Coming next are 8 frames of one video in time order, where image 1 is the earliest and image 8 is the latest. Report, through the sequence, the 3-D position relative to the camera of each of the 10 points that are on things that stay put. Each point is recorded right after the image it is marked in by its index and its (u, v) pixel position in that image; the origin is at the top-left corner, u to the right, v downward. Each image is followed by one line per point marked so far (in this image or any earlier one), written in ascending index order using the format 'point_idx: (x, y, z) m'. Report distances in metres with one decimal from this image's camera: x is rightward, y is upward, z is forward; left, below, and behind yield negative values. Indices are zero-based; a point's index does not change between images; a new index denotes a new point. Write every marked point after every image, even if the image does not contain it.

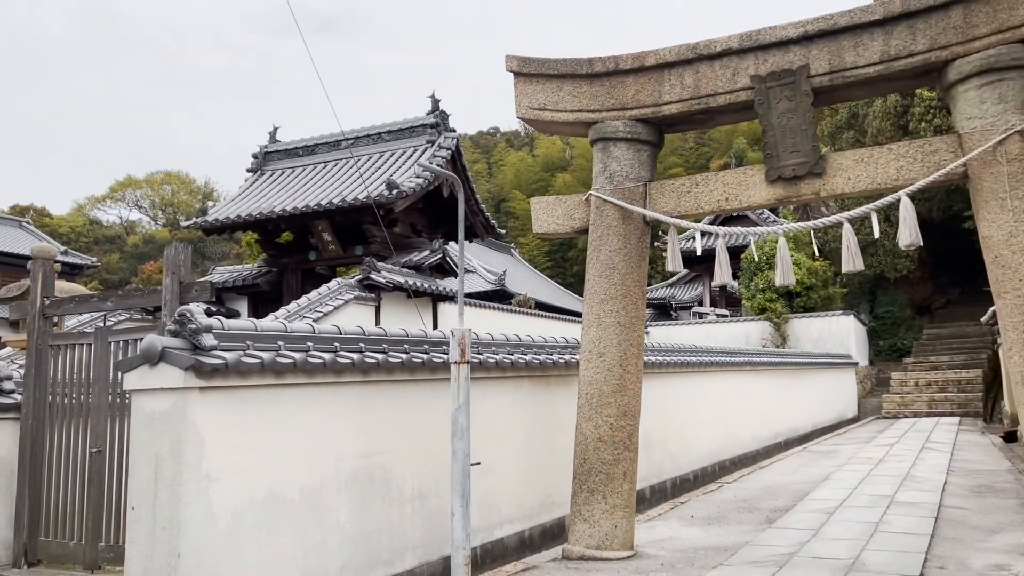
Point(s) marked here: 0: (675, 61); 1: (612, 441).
0: (+1.0, +1.4, +5.1) m
1: (+0.6, -0.9, +5.1) m
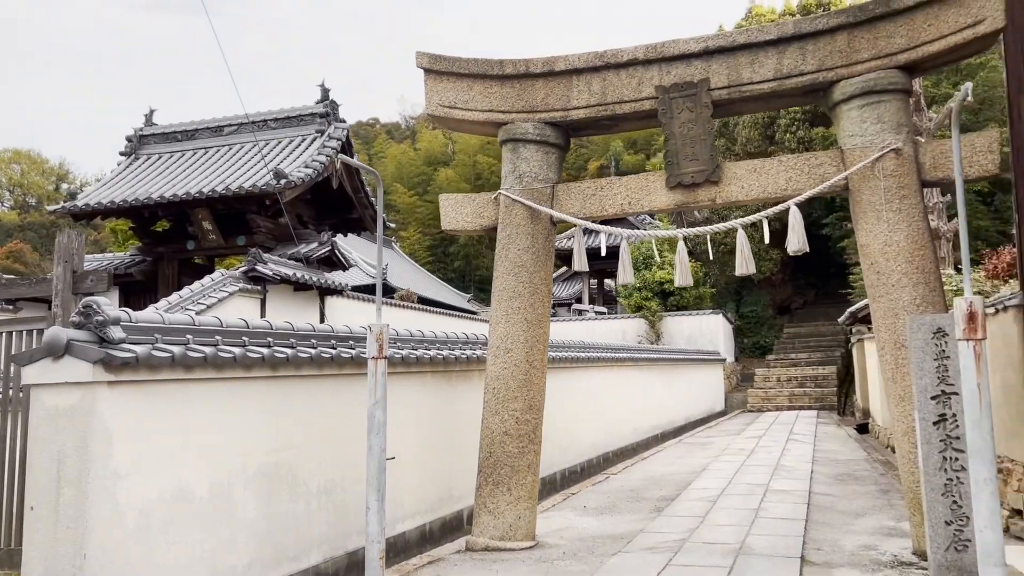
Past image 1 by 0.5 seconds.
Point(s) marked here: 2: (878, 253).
0: (+0.4, +1.4, +5.3) m
1: (0.0, -0.9, +5.2) m
2: (+2.0, +0.2, +4.7) m
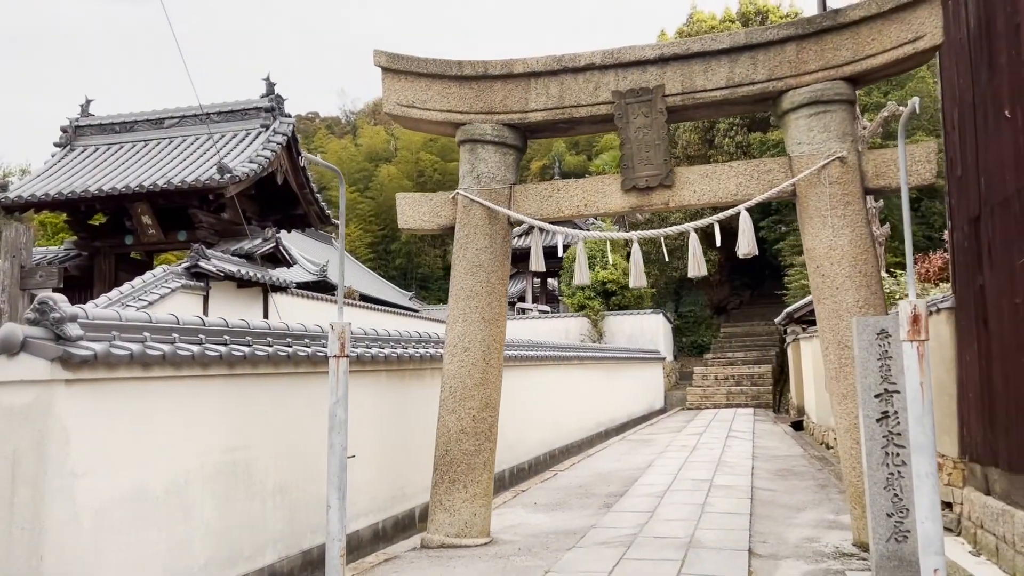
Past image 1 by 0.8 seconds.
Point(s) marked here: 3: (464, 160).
0: (+0.2, +1.4, +5.4) m
1: (-0.2, -0.9, +5.3) m
2: (+1.8, +0.2, +4.9) m
3: (-0.3, +0.8, +5.6) m
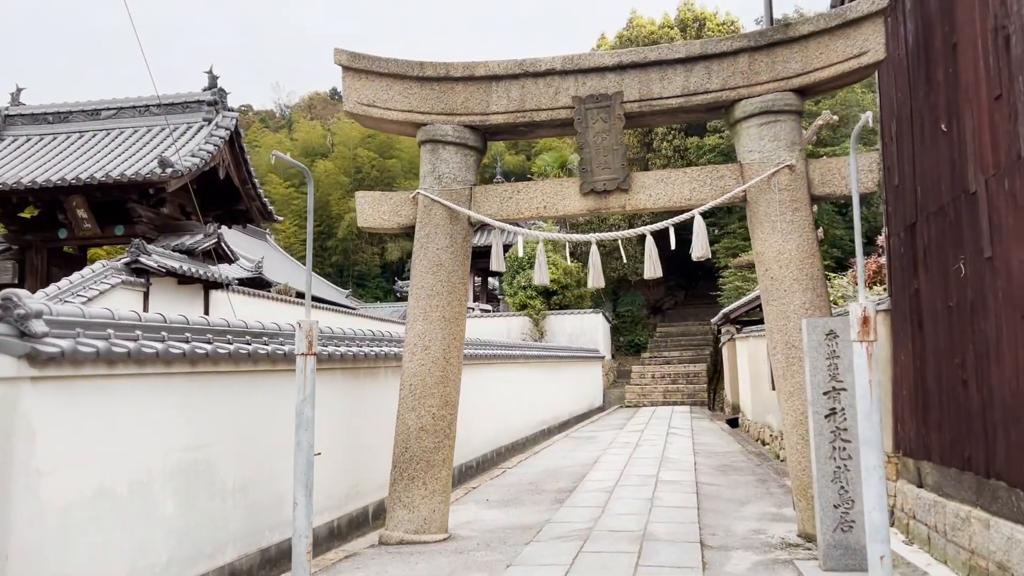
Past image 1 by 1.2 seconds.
0: (-0.1, +1.4, +5.5) m
1: (-0.5, -0.9, +5.3) m
2: (+1.6, +0.2, +5.1) m
3: (-0.6, +0.8, +5.6) m
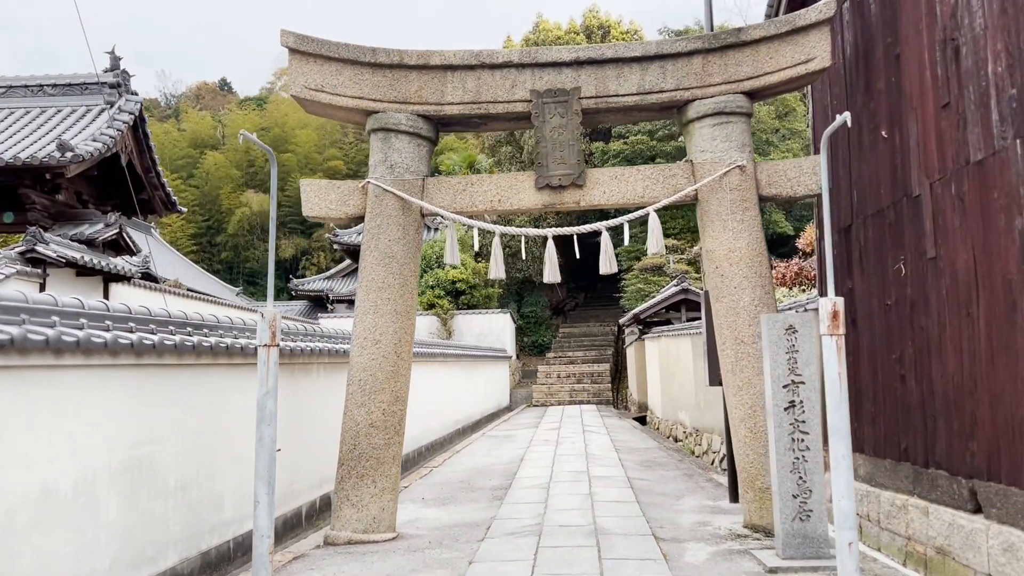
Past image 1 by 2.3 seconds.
0: (-0.3, +1.4, +5.4) m
1: (-0.8, -0.8, +5.2) m
2: (+1.3, +0.2, +5.3) m
3: (-0.9, +0.9, +5.5) m
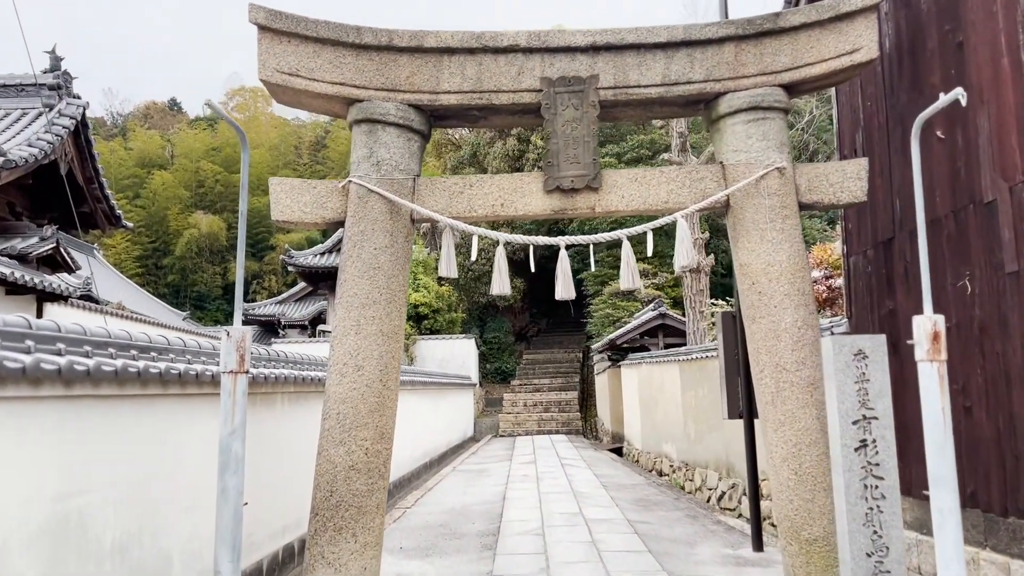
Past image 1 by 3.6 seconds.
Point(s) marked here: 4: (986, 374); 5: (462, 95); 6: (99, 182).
0: (-0.3, +1.3, +4.7) m
1: (-0.7, -0.9, +4.4) m
2: (+1.3, +0.1, +4.6) m
3: (-0.8, +0.8, +4.7) m
4: (+2.3, -0.4, +4.2) m
5: (-0.3, +1.1, +4.7) m
6: (-5.4, +1.4, +11.3) m
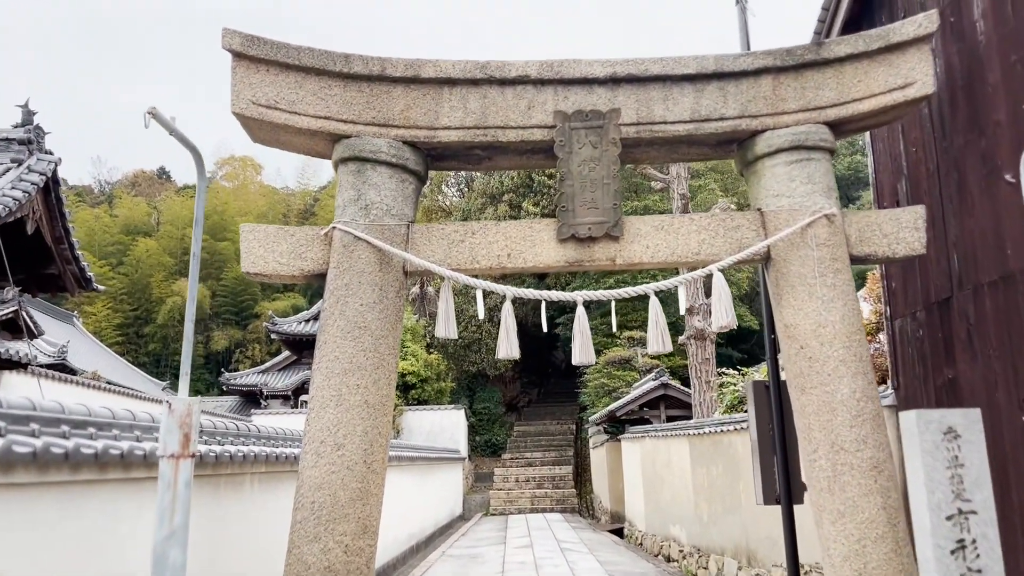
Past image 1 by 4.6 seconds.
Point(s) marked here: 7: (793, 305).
0: (-0.3, +1.0, +4.1) m
1: (-0.7, -1.2, +3.6) m
2: (+1.4, -0.2, +3.9) m
3: (-0.8, +0.5, +4.1) m
4: (+2.4, -0.7, +3.5) m
5: (-0.2, +0.8, +4.1) m
6: (-5.5, +0.6, +10.6) m
7: (+1.3, -0.1, +4.0) m
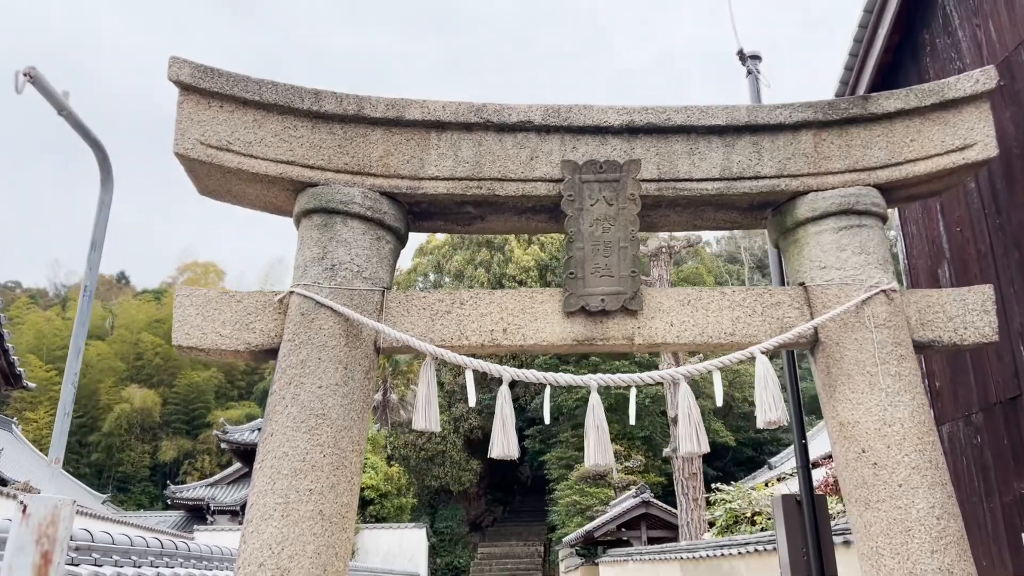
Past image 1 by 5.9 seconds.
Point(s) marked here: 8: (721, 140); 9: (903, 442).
0: (-0.3, +0.7, +3.5) m
1: (-0.7, -1.4, +2.7) m
2: (+1.3, -0.6, +3.2) m
3: (-0.8, +0.2, +3.4) m
4: (+2.4, -1.0, +2.8) m
5: (-0.2, +0.4, +3.5) m
6: (-5.8, -0.5, +9.7) m
7: (+1.3, -0.4, +3.3) m
8: (+0.9, +0.6, +3.6) m
9: (+1.4, -0.6, +3.2) m
